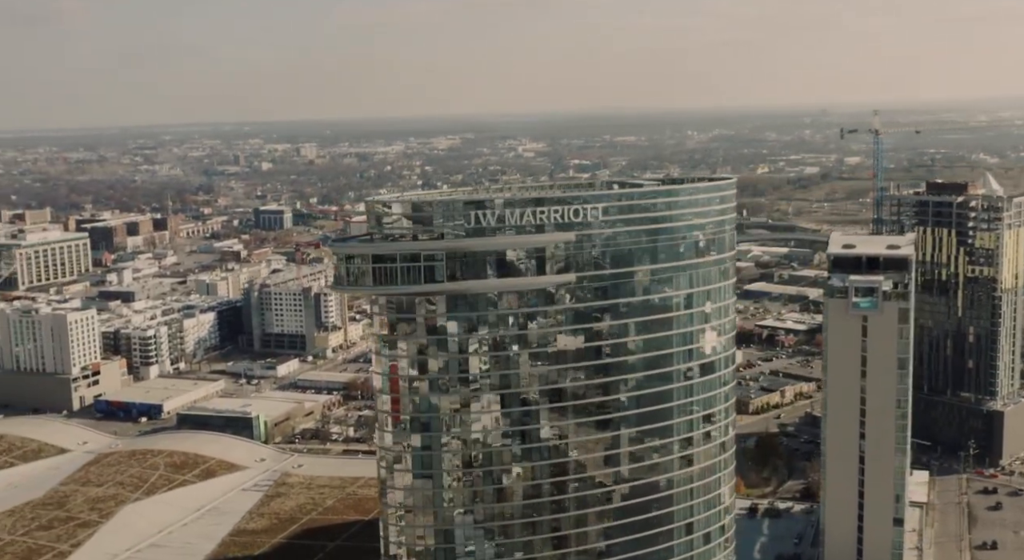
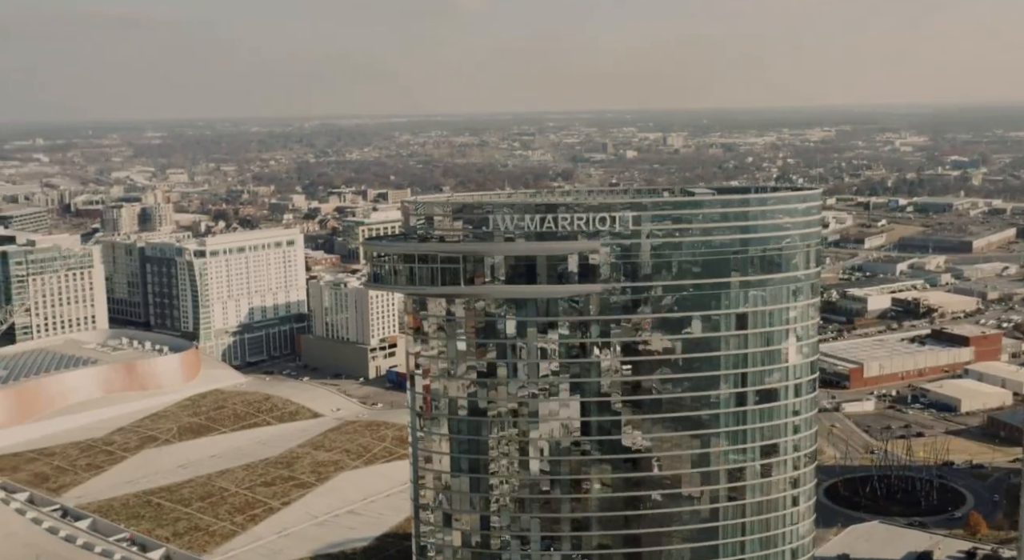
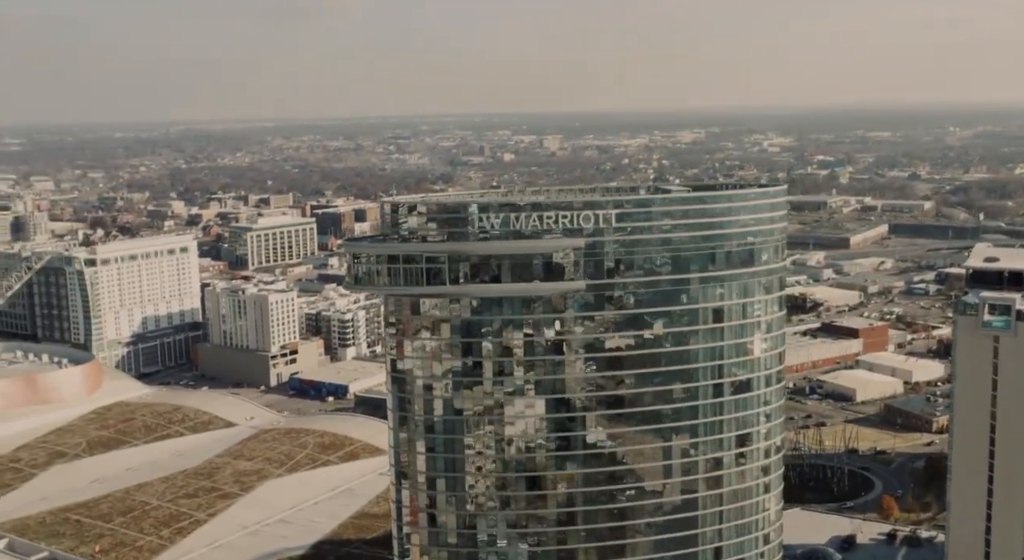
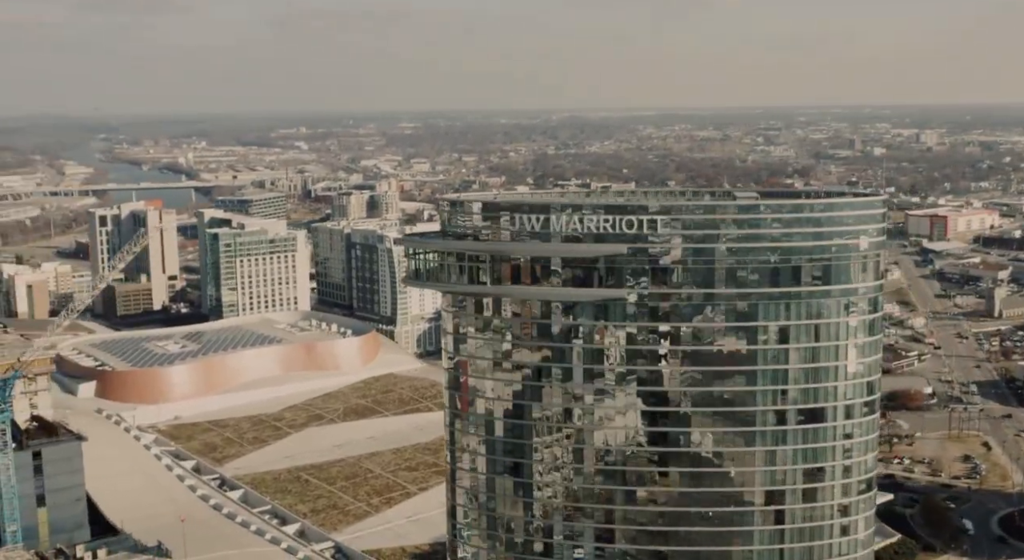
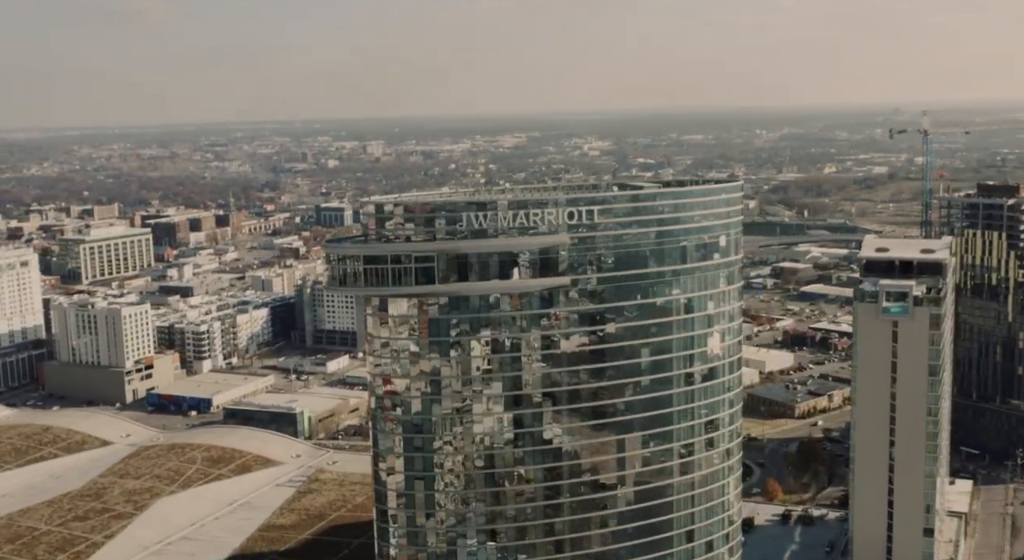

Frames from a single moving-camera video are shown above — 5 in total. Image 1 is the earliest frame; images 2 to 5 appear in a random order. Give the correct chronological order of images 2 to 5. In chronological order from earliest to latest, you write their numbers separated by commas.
5, 3, 2, 4
